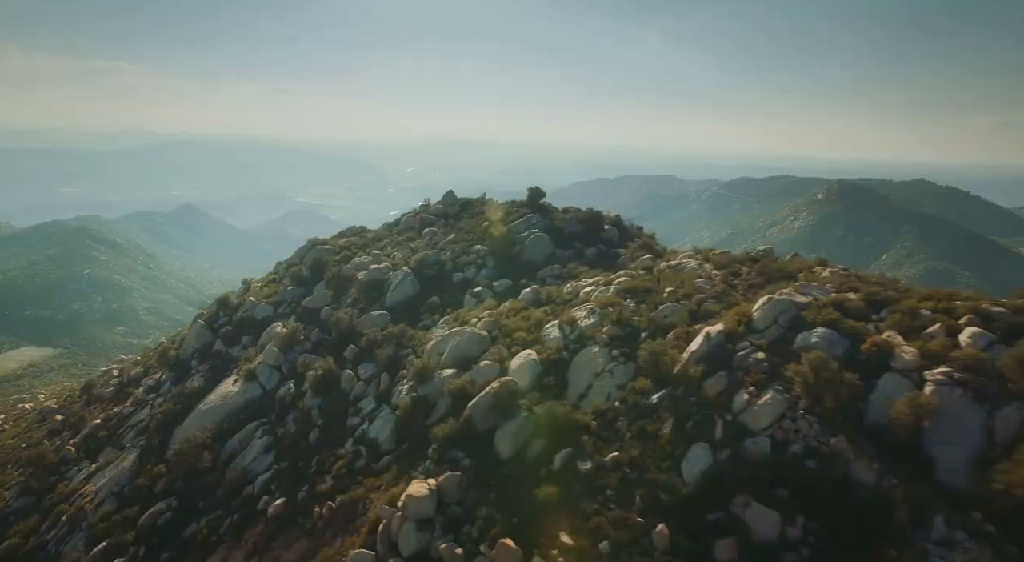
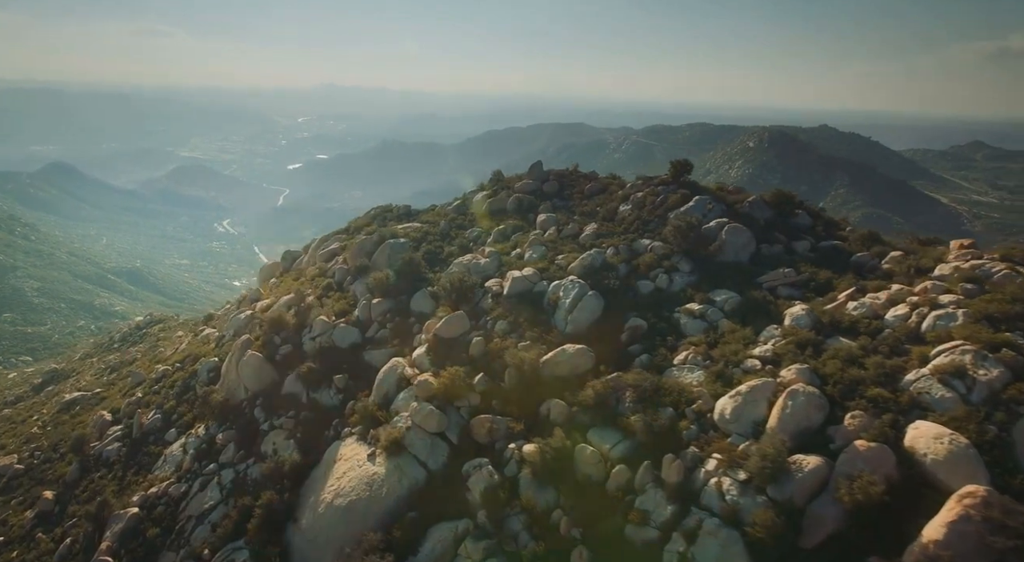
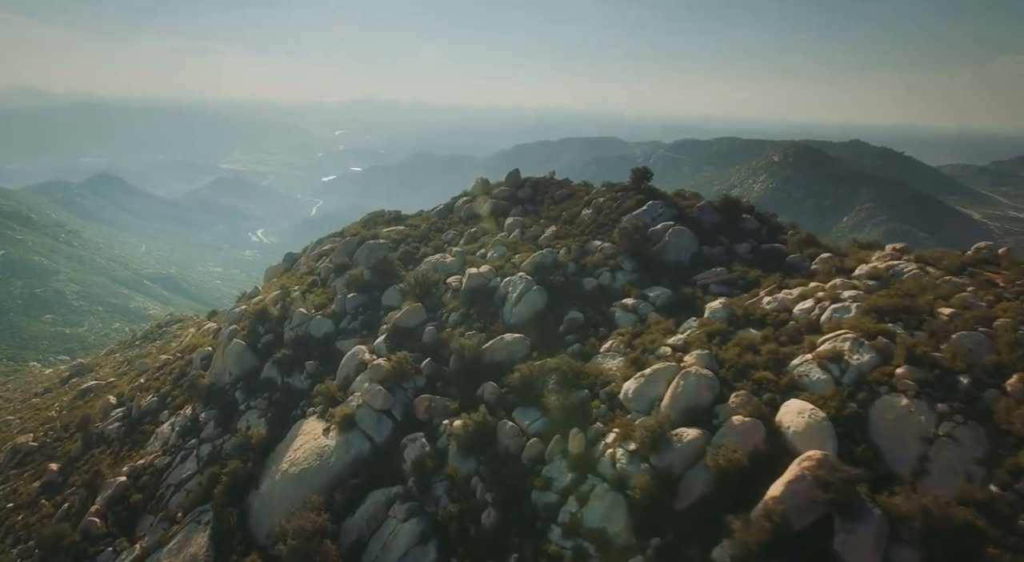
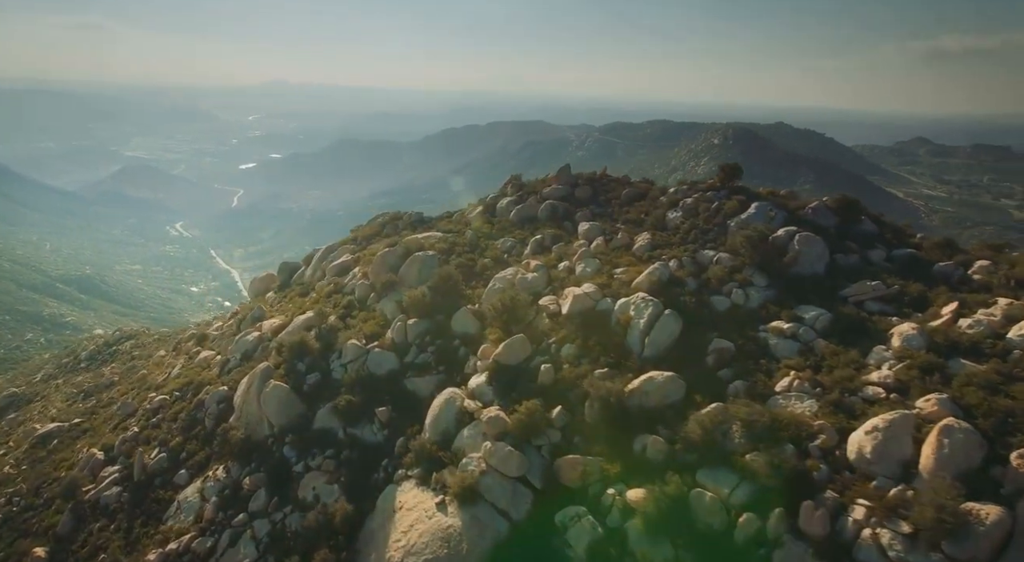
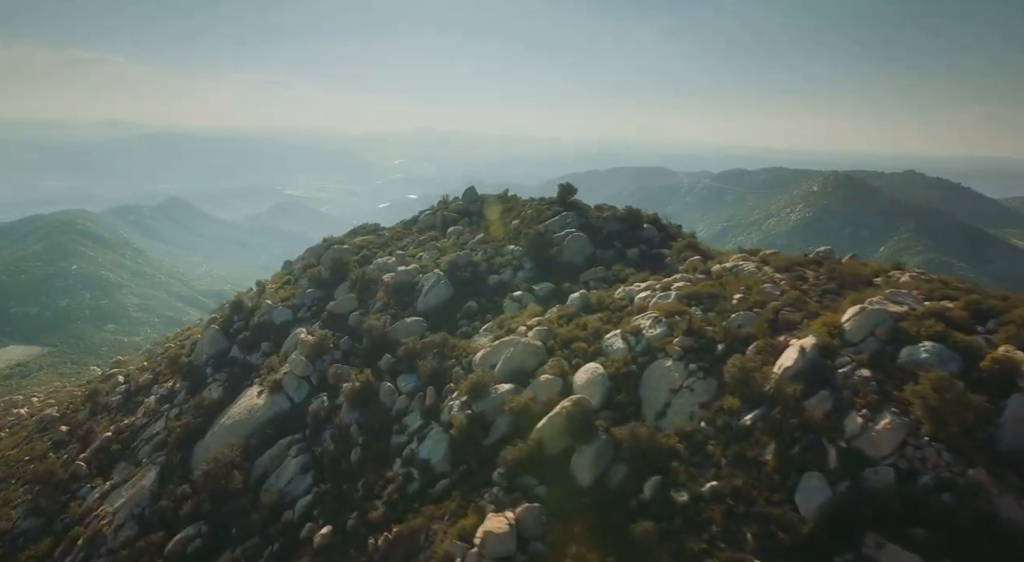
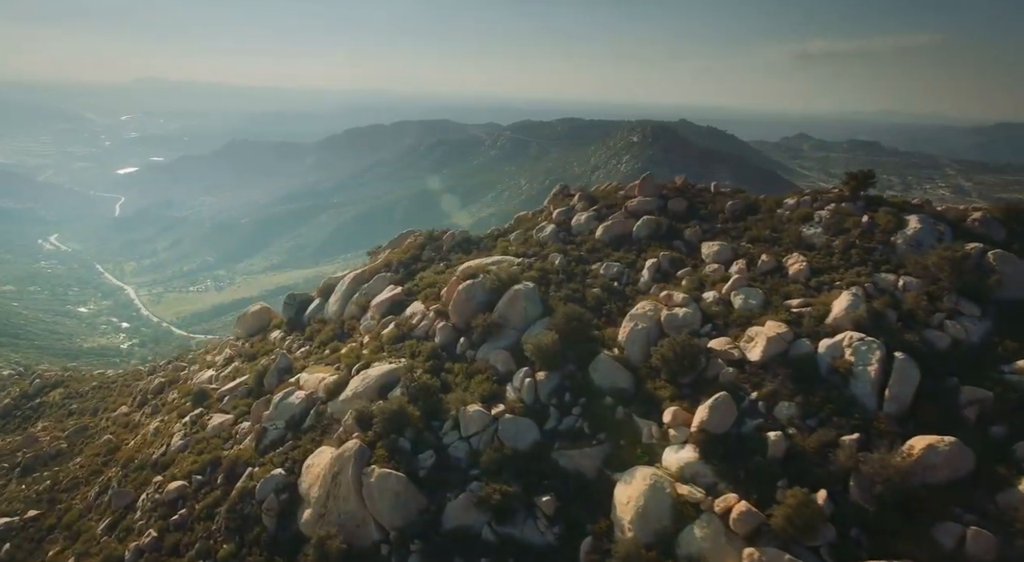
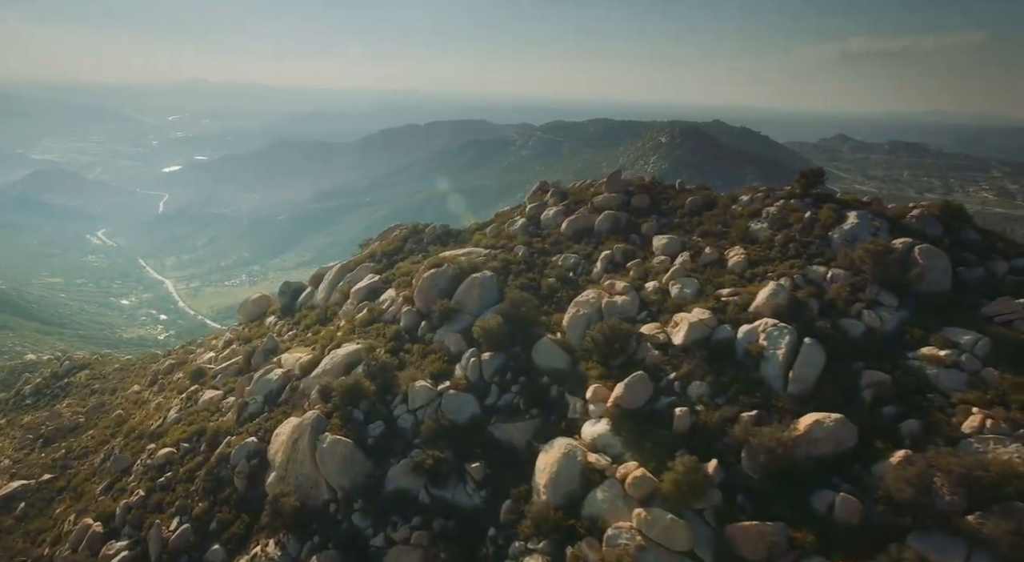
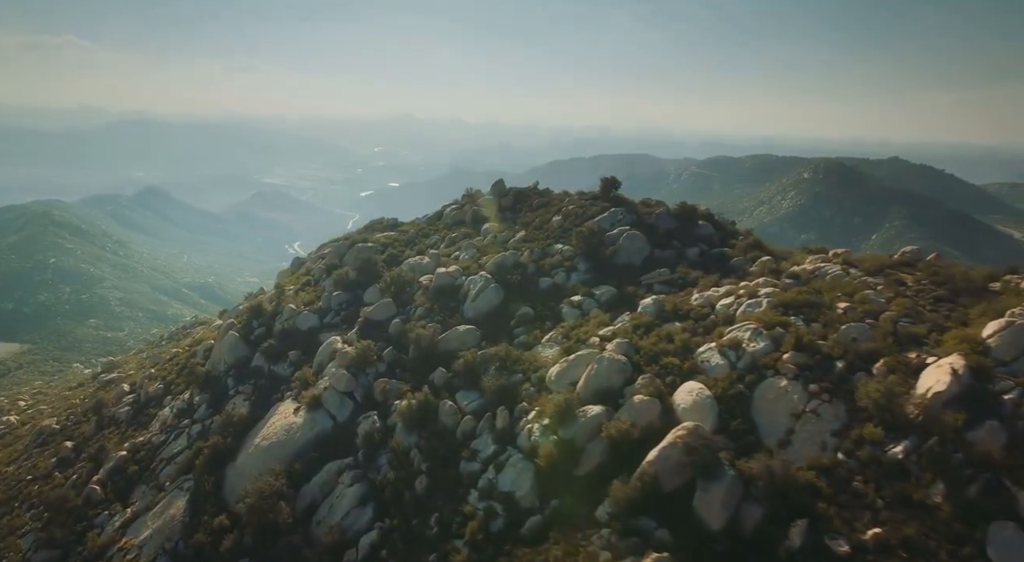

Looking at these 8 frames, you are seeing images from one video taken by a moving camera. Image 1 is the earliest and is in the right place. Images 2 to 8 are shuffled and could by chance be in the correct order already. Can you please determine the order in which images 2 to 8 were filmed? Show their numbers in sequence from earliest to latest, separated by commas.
5, 8, 3, 2, 4, 7, 6
